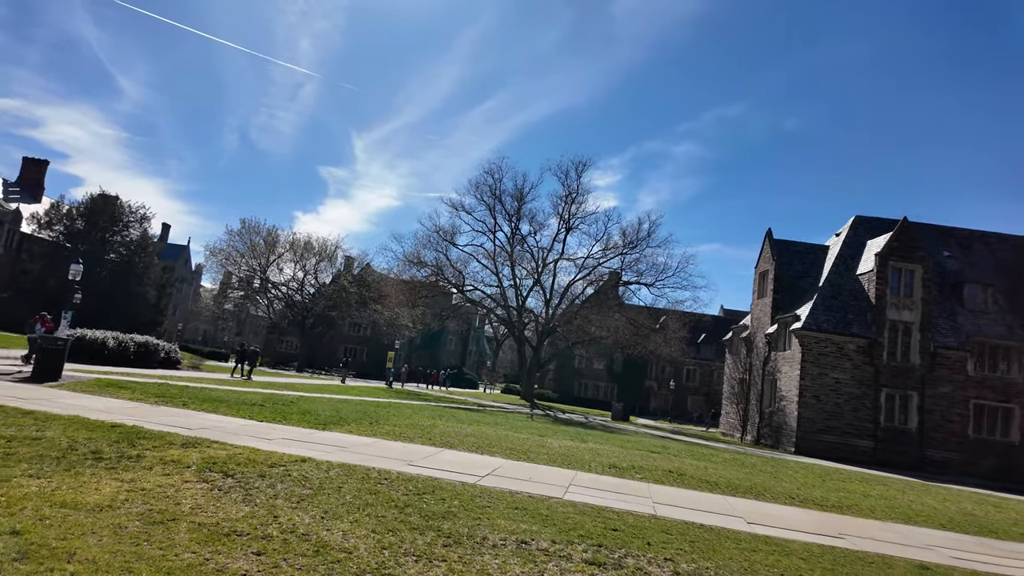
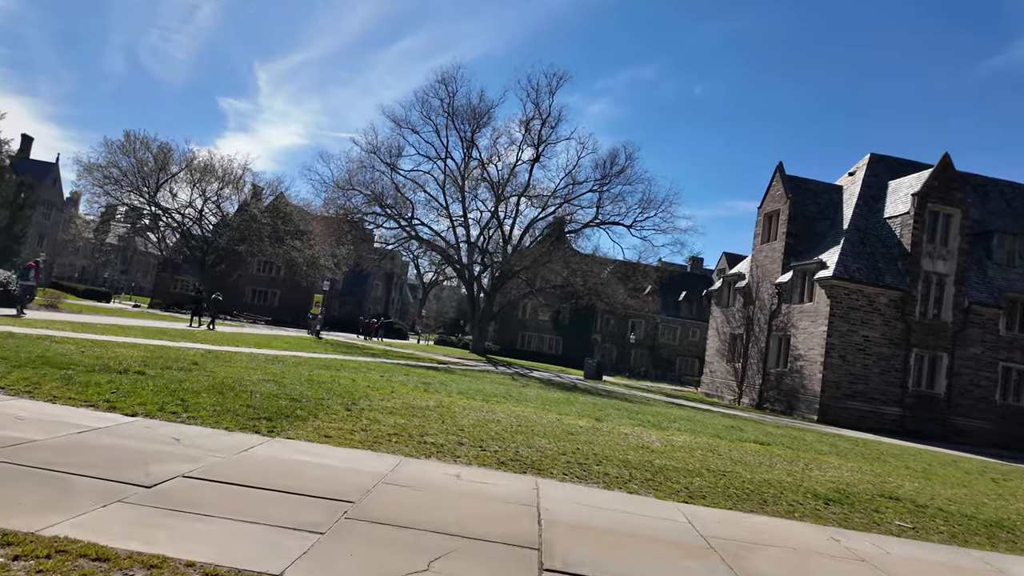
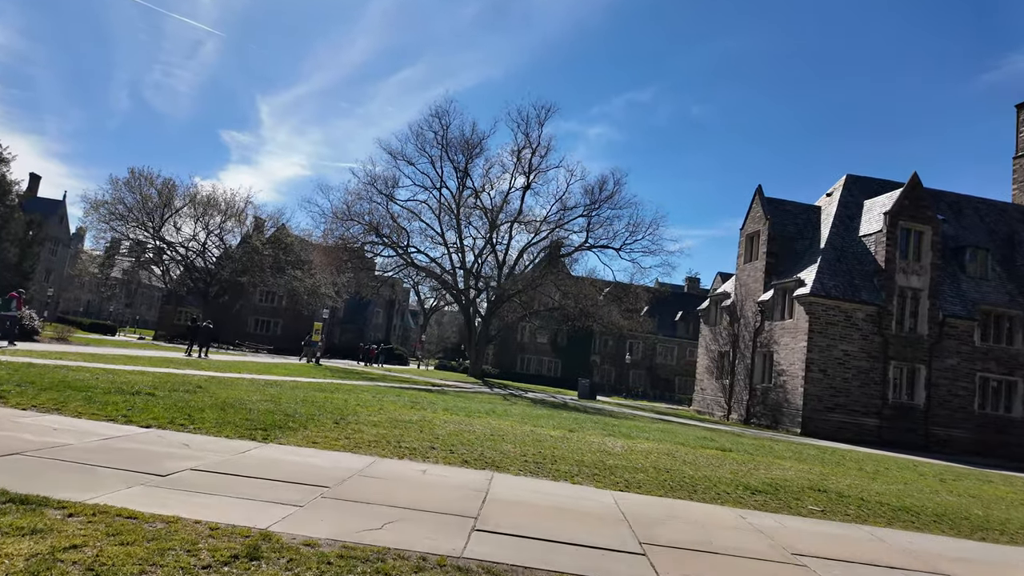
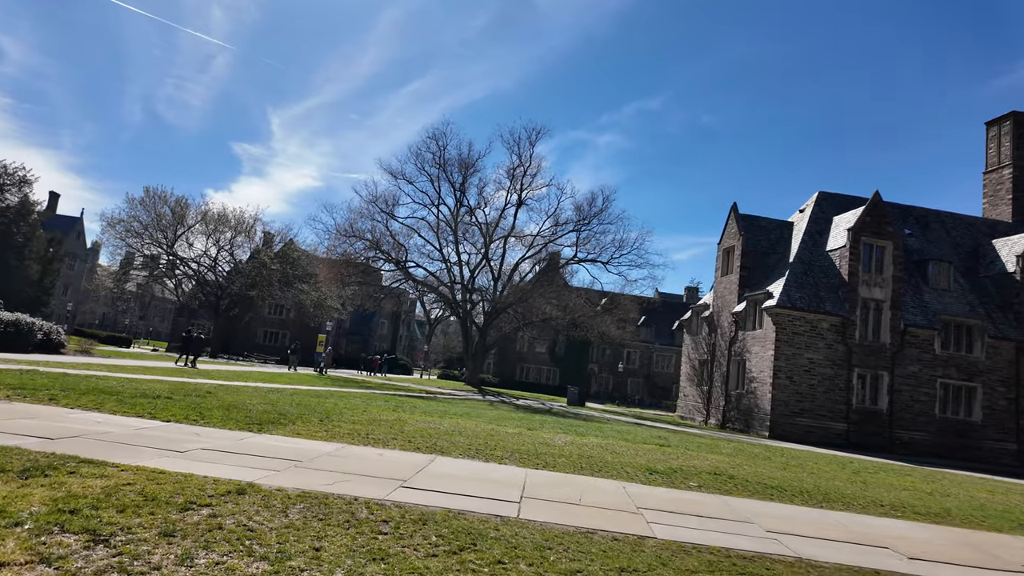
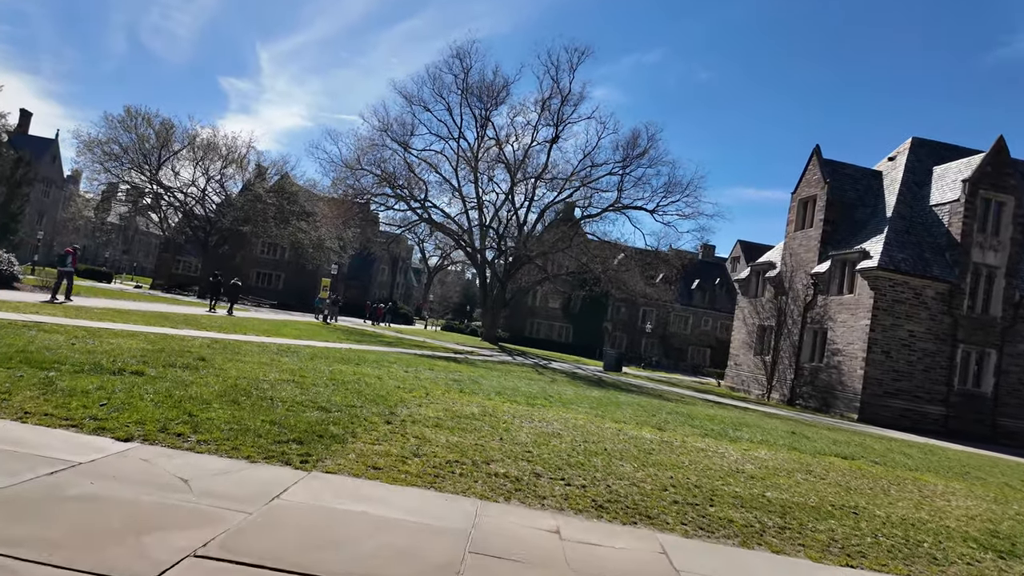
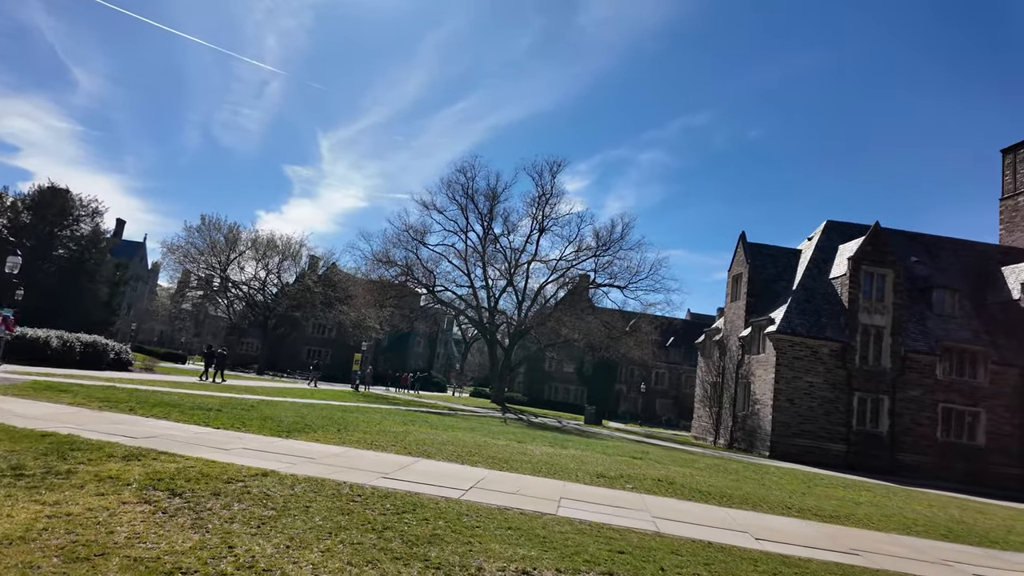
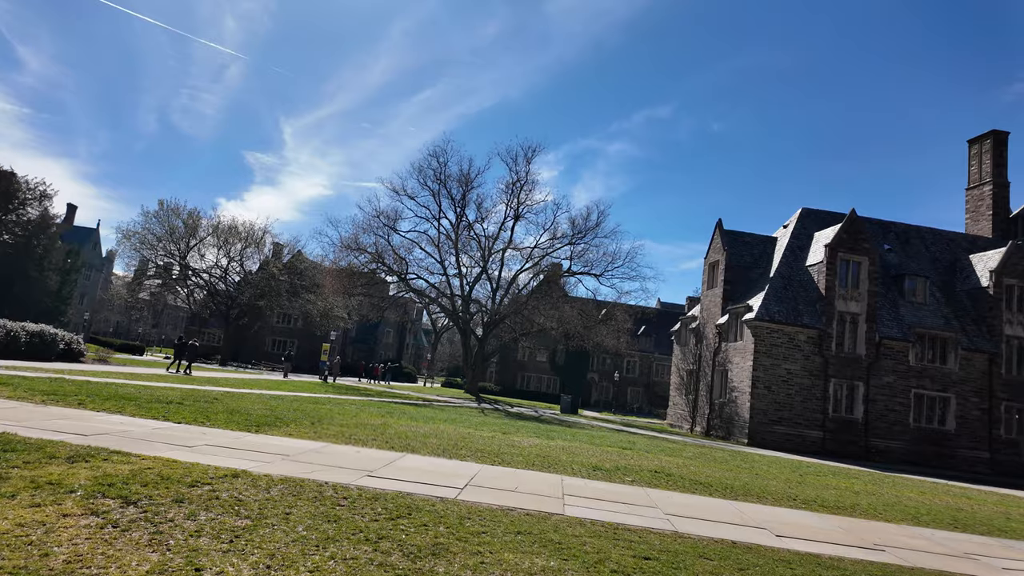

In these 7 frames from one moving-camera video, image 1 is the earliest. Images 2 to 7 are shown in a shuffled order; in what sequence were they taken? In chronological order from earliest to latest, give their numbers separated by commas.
6, 7, 4, 3, 2, 5
